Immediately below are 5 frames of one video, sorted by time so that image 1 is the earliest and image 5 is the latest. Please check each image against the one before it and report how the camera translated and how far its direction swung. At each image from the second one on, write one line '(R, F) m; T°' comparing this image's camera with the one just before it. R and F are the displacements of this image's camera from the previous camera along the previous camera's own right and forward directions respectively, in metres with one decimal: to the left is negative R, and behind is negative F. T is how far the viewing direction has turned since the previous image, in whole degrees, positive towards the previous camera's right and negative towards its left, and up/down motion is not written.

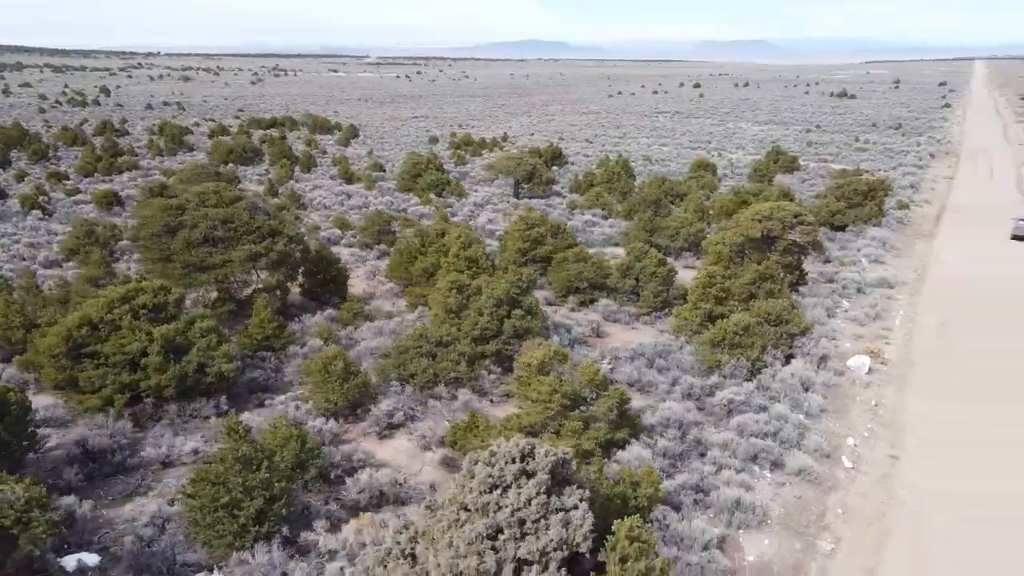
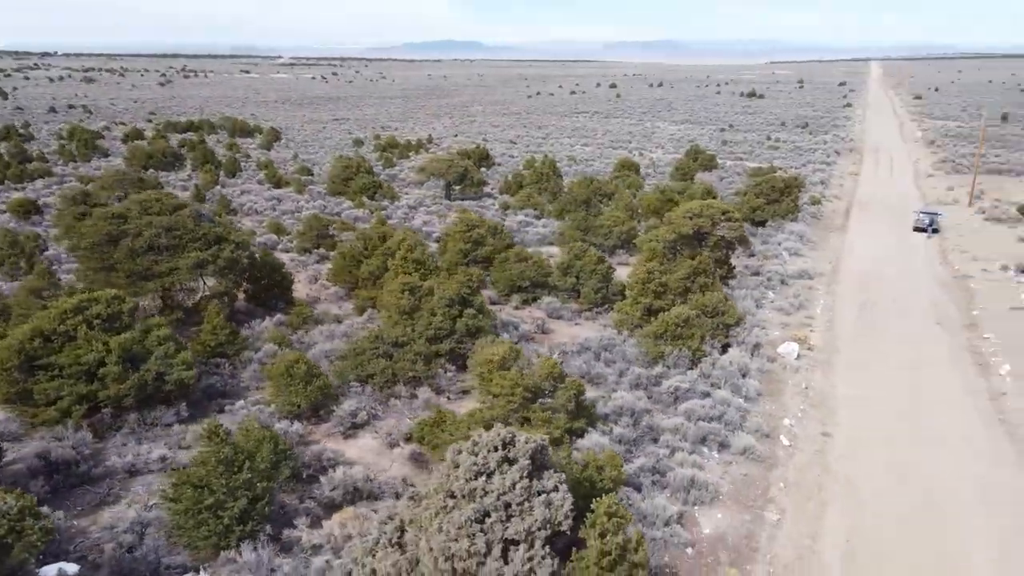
(-0.5, -0.5) m; +6°
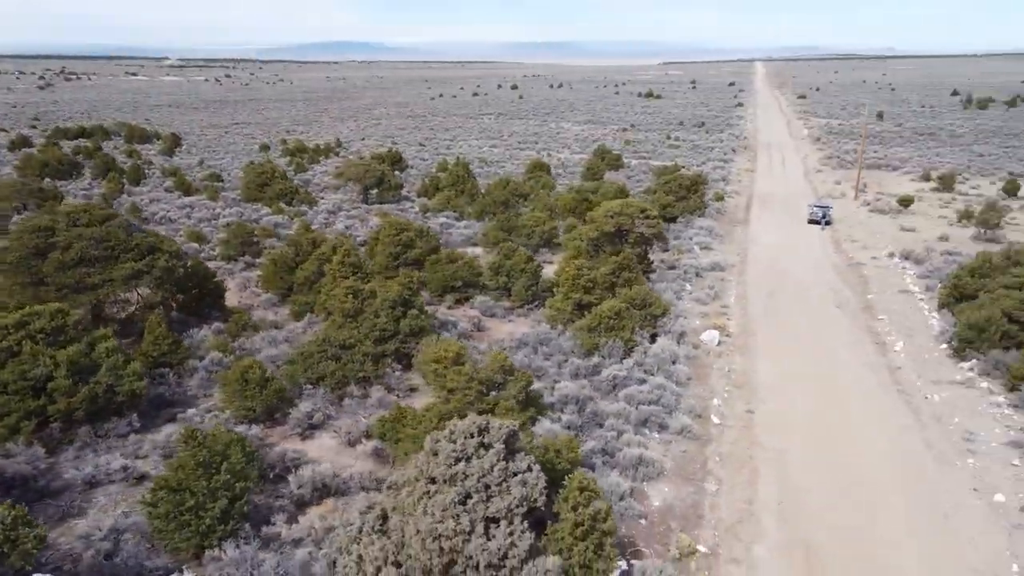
(-0.6, -0.6) m; +7°
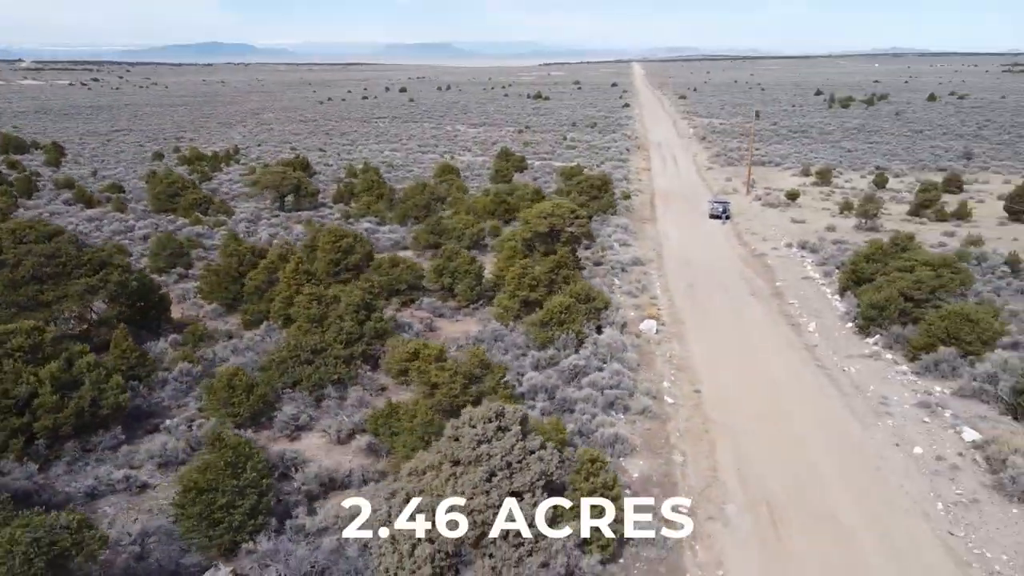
(-1.3, -0.8) m; +8°
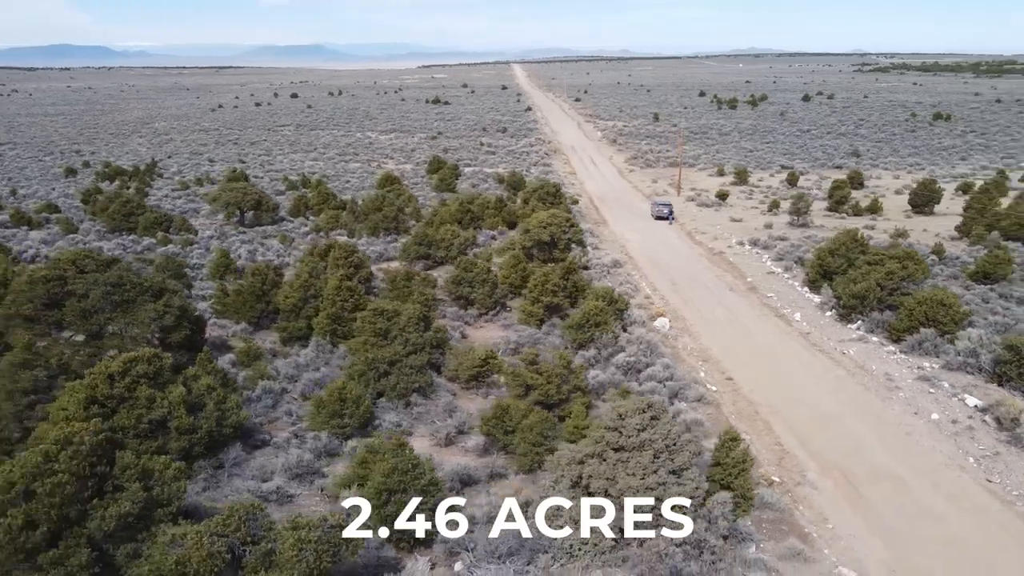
(-3.3, -1.1) m; +8°
